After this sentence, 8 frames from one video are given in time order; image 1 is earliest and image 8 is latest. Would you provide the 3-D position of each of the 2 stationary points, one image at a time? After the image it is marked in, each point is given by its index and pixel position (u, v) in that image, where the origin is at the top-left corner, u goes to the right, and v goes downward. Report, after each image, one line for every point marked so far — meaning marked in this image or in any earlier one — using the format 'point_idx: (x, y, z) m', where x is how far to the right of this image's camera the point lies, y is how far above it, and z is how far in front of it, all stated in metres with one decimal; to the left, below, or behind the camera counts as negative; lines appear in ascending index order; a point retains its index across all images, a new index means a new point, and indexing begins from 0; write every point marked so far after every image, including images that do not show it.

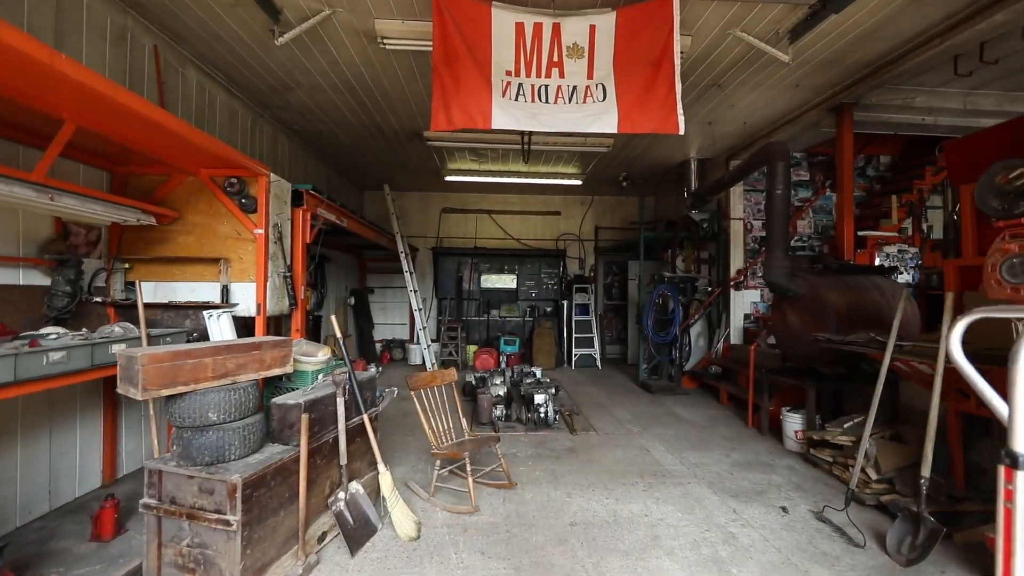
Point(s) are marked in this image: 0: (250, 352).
0: (-1.2, -0.3, +1.9) m
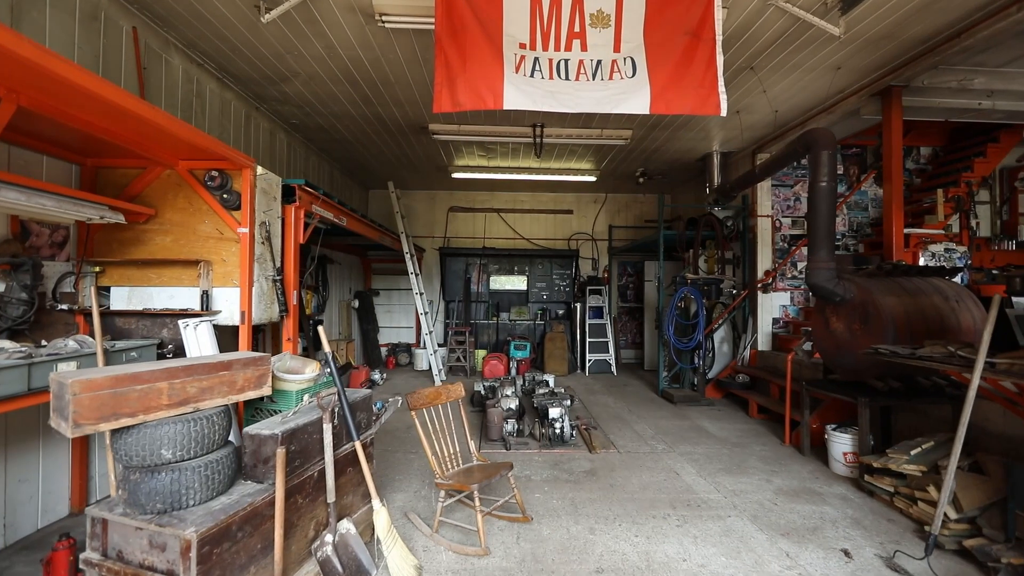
0: (-1.2, -0.3, +1.6) m
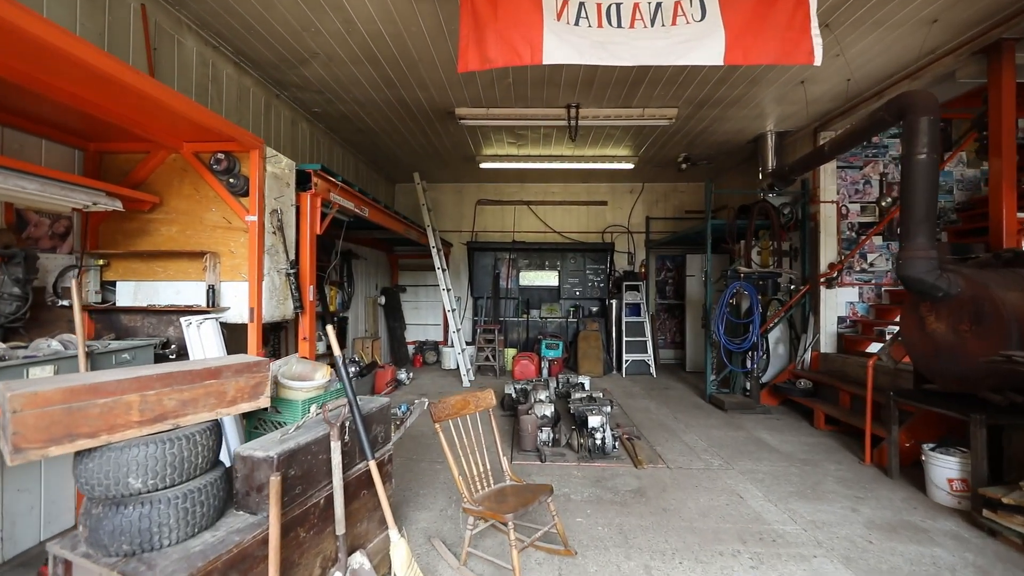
0: (-1.0, -0.3, +1.3) m
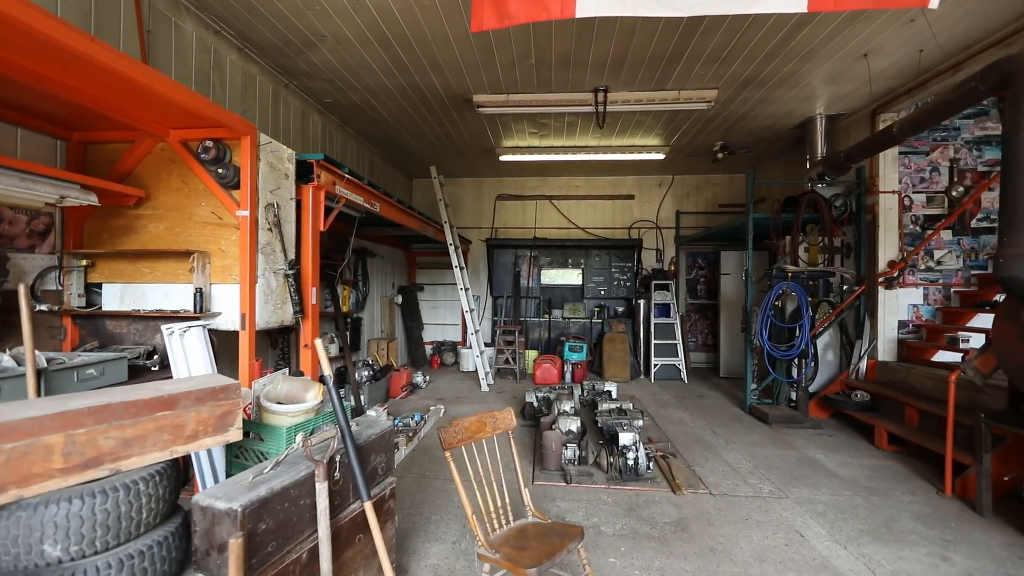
0: (-0.9, -0.3, +1.1) m
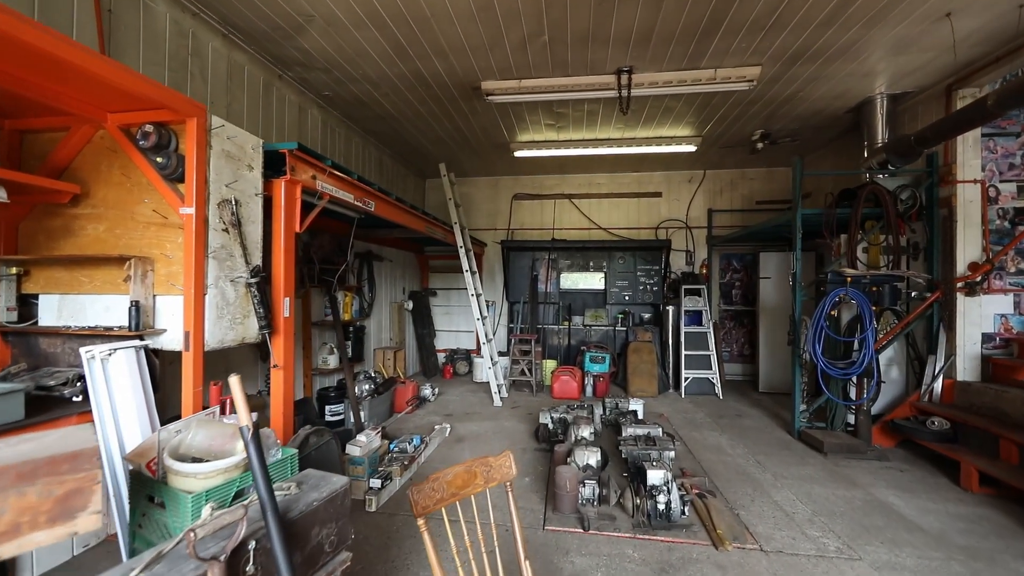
0: (-1.0, -0.4, +0.7) m
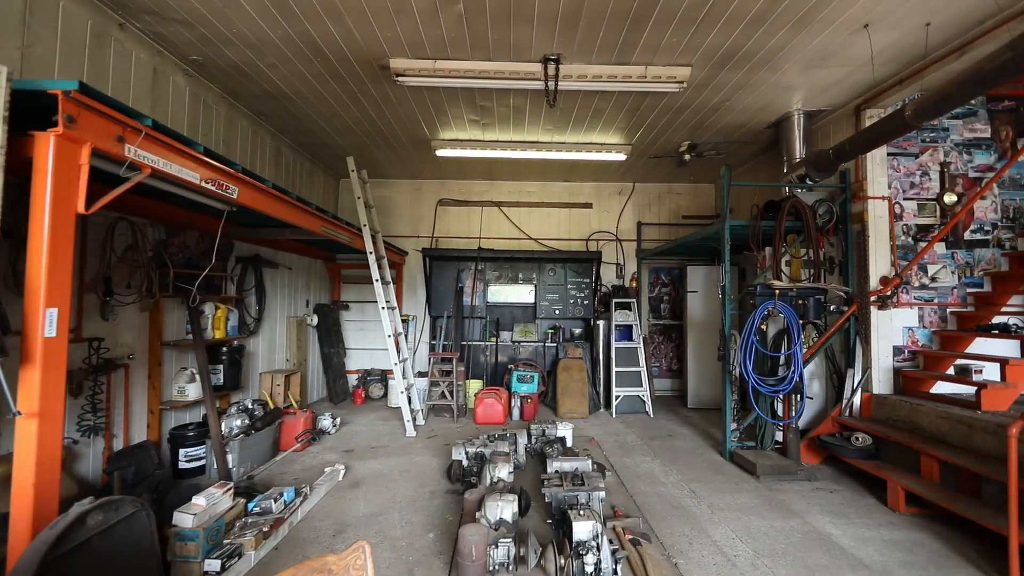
0: (-1.2, -0.3, 0.0) m
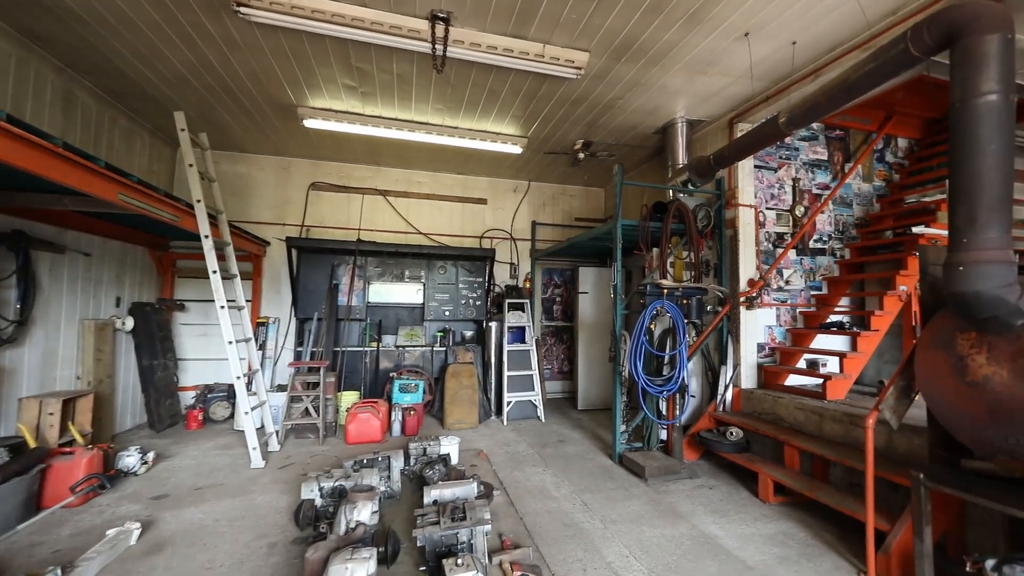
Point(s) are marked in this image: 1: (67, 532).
0: (-1.2, -0.3, -0.7) m
1: (-2.6, -1.4, +2.3) m
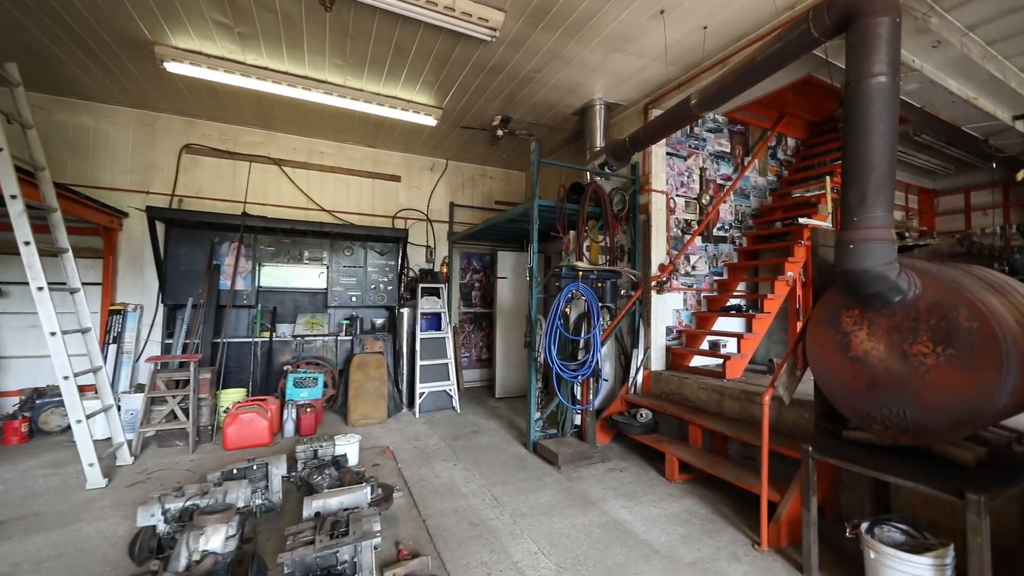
0: (-1.2, -0.2, -1.2) m
1: (-3.1, -1.3, +1.6) m
